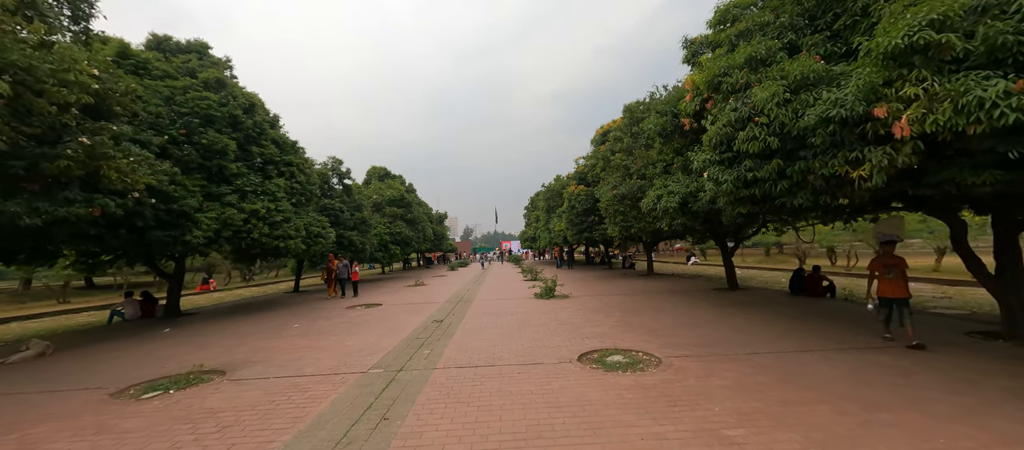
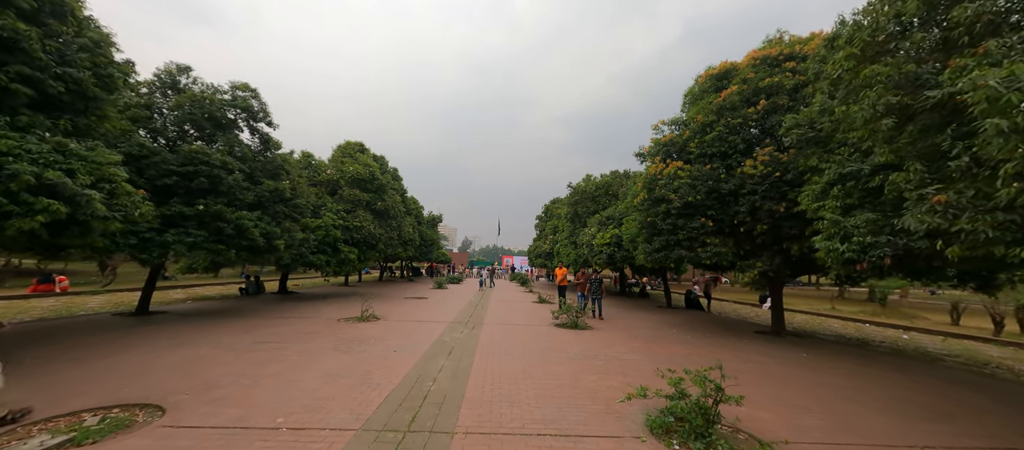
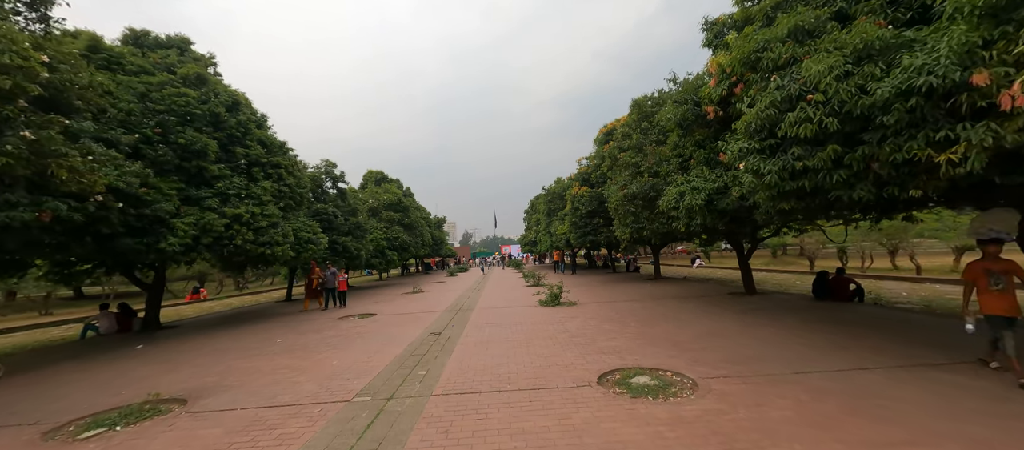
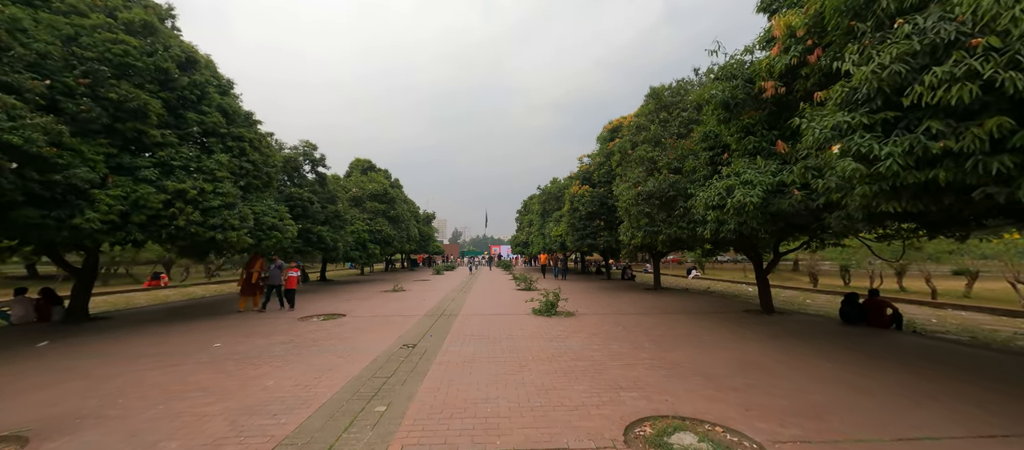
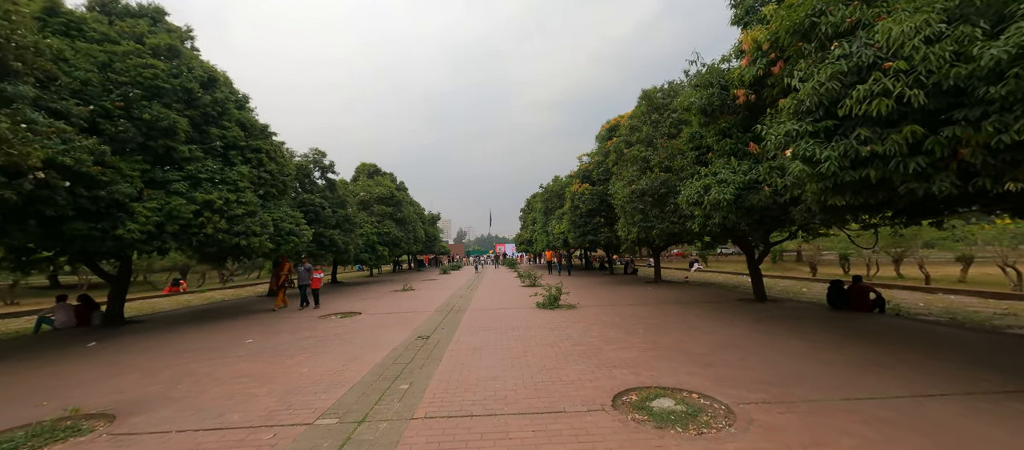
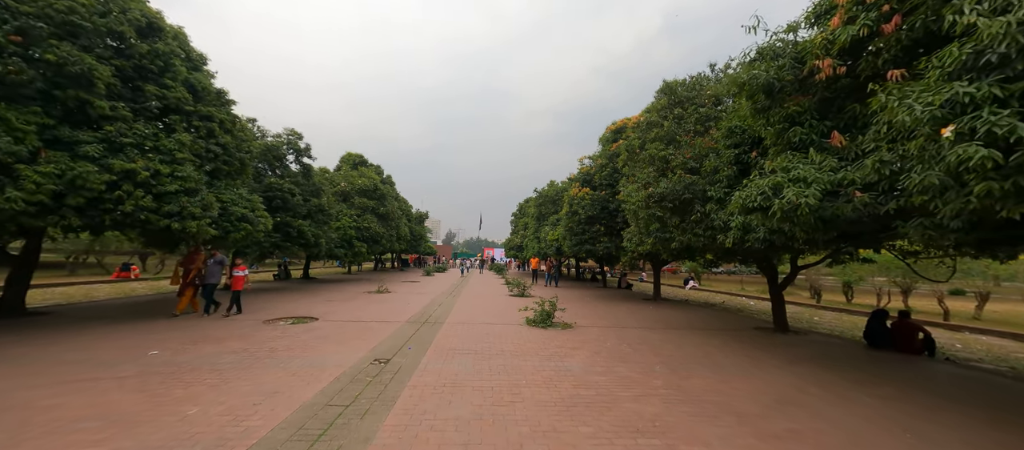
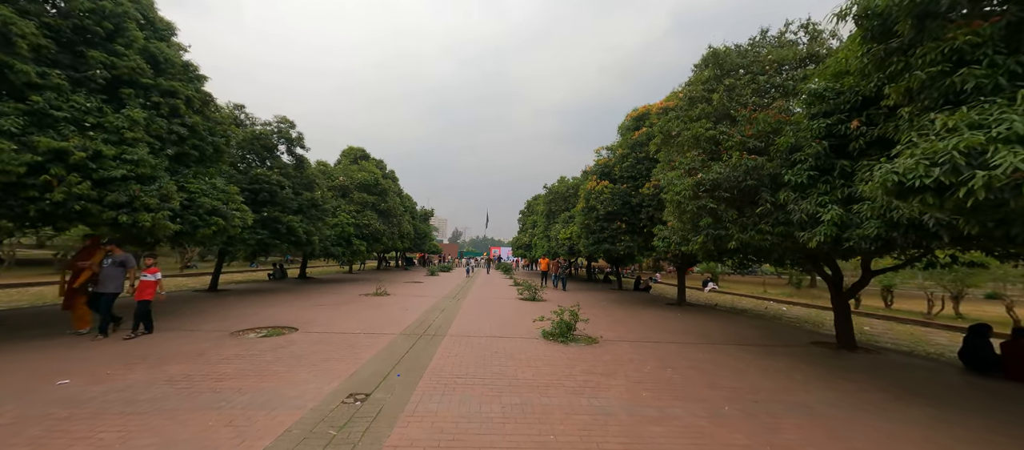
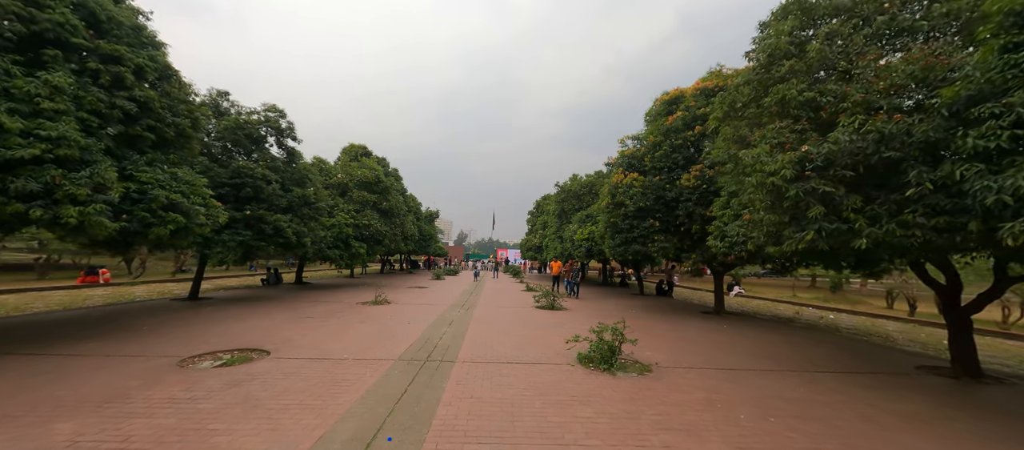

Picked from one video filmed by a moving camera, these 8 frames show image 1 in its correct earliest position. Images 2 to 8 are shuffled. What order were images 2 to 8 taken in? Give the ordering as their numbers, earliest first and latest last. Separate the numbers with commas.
3, 5, 4, 6, 7, 8, 2
